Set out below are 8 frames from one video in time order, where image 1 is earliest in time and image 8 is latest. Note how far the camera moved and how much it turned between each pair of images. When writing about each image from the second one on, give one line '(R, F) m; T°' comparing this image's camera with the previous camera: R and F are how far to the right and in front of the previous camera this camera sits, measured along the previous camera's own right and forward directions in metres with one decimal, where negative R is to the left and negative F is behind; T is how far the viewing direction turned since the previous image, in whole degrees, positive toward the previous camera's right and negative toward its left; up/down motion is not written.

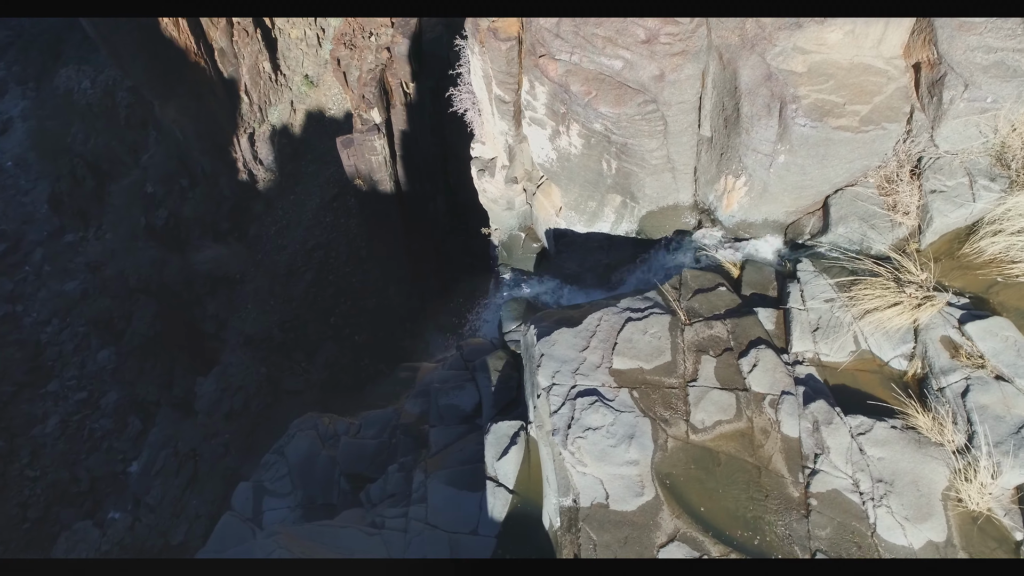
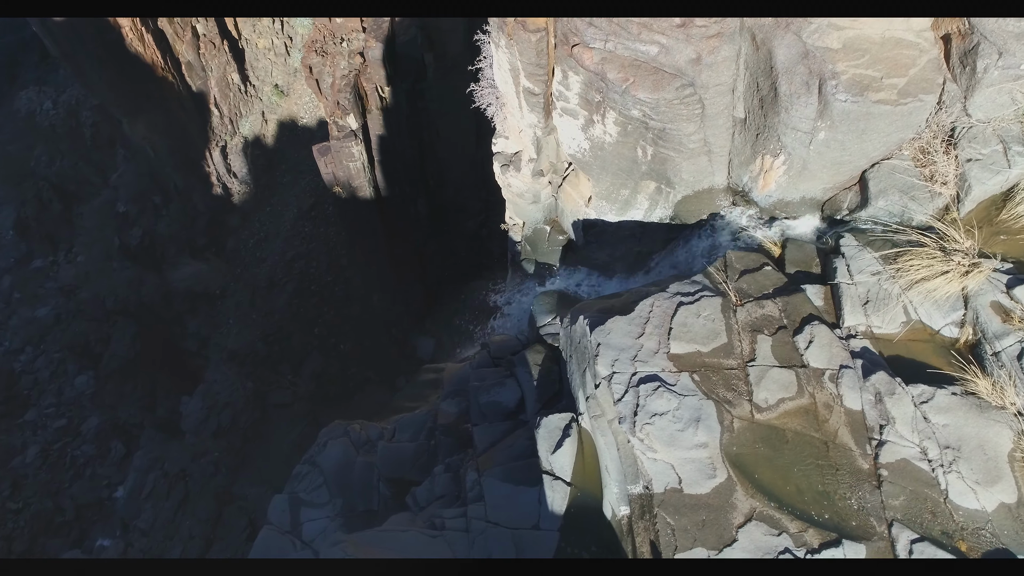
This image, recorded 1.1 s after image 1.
(-0.5, 0.0) m; +2°
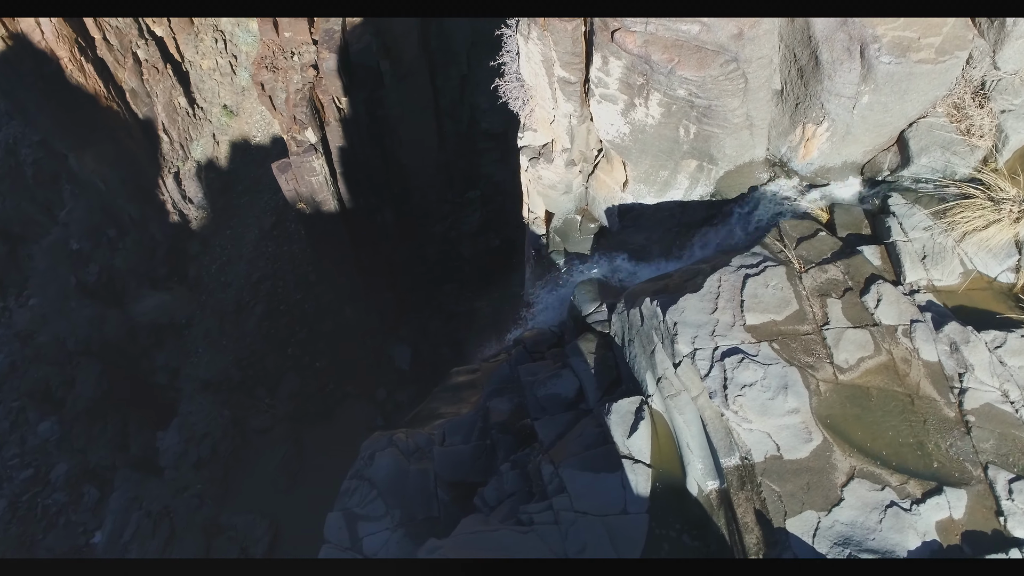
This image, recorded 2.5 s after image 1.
(-0.8, 0.0) m; +3°
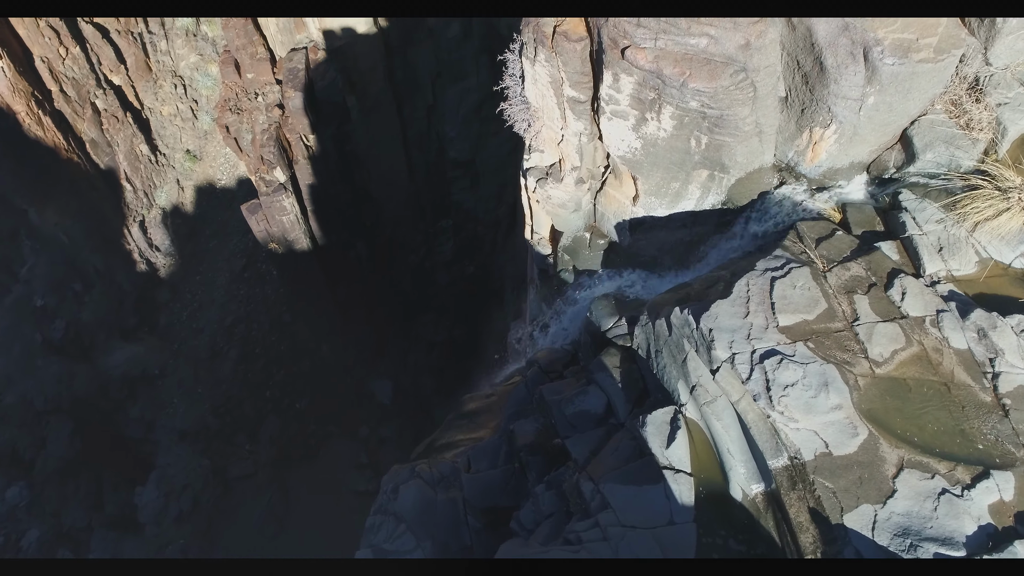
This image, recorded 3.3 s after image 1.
(-0.4, 0.0) m; +2°
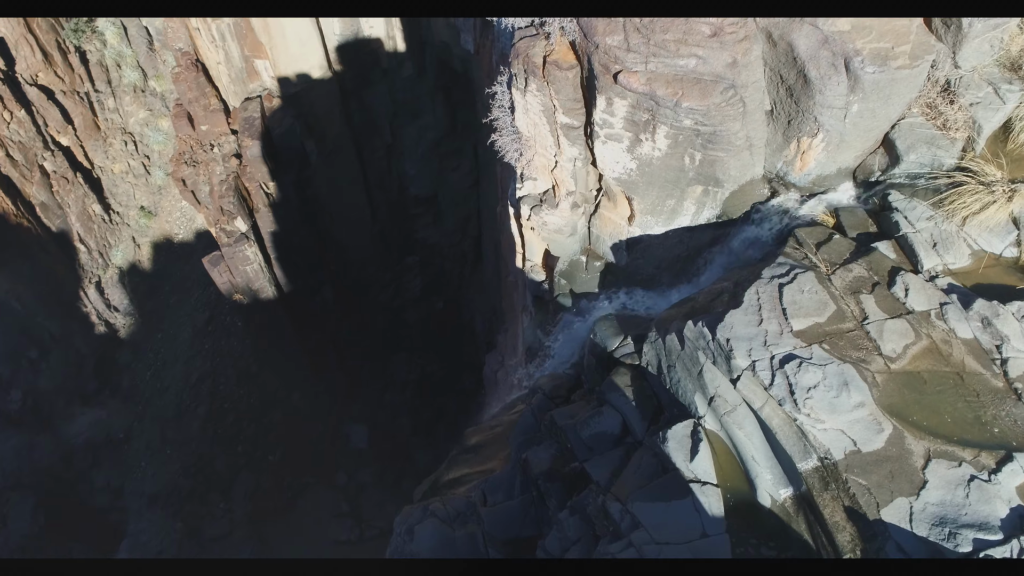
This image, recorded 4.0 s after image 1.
(-0.4, 0.0) m; +3°
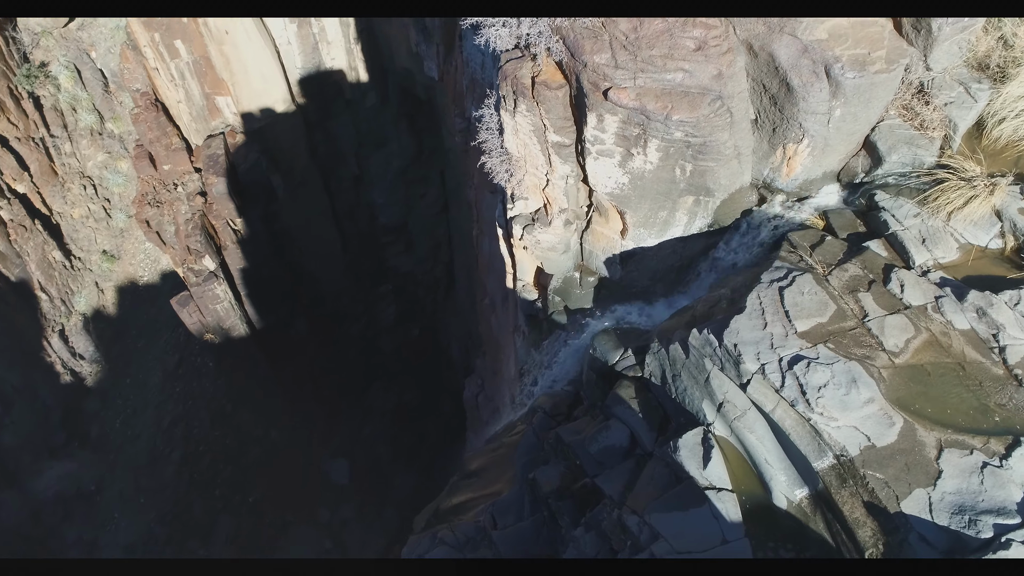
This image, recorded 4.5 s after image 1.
(-0.3, 0.0) m; +2°
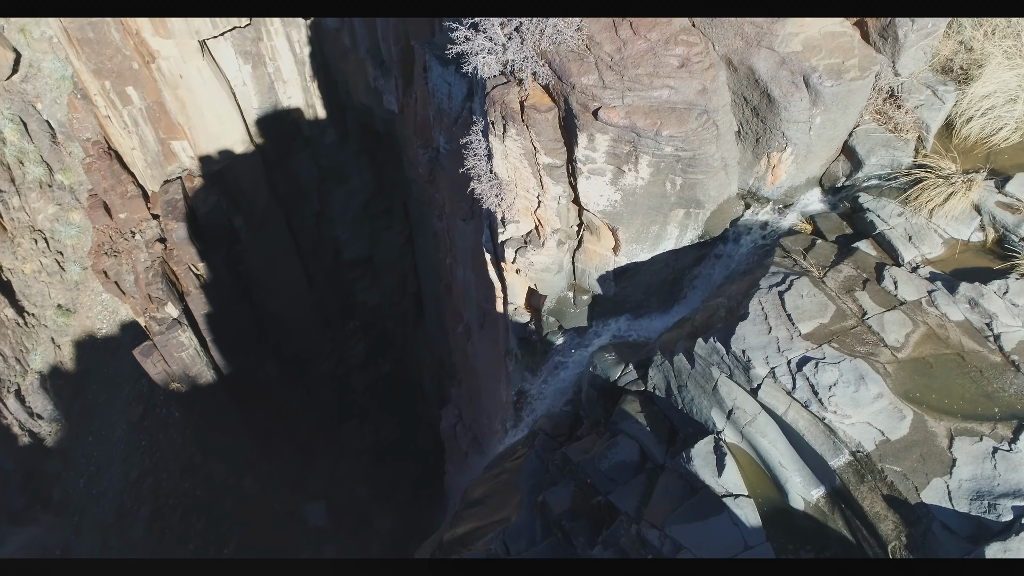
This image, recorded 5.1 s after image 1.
(-0.3, 0.0) m; +3°
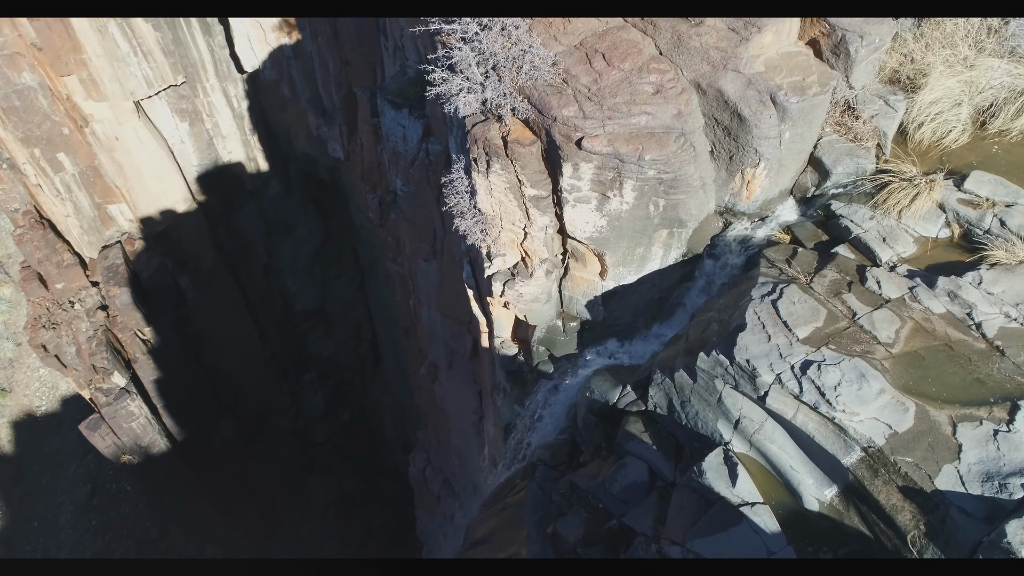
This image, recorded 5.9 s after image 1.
(-0.4, 0.0) m; +4°
